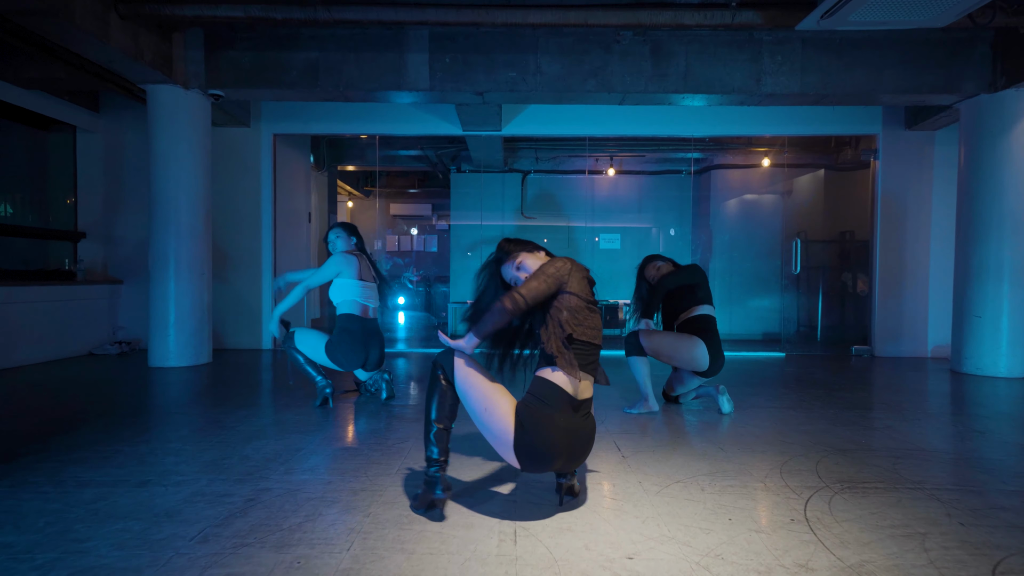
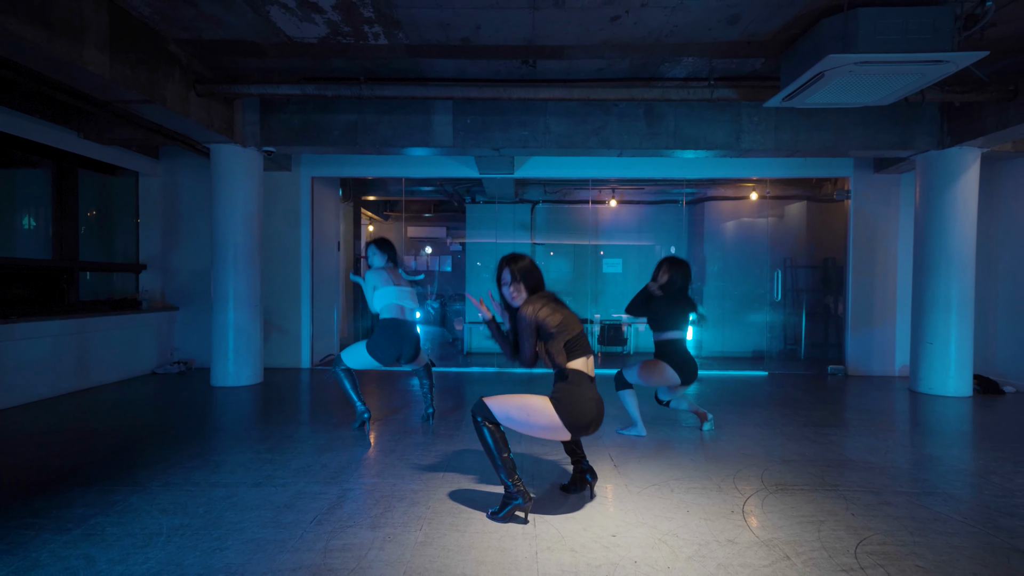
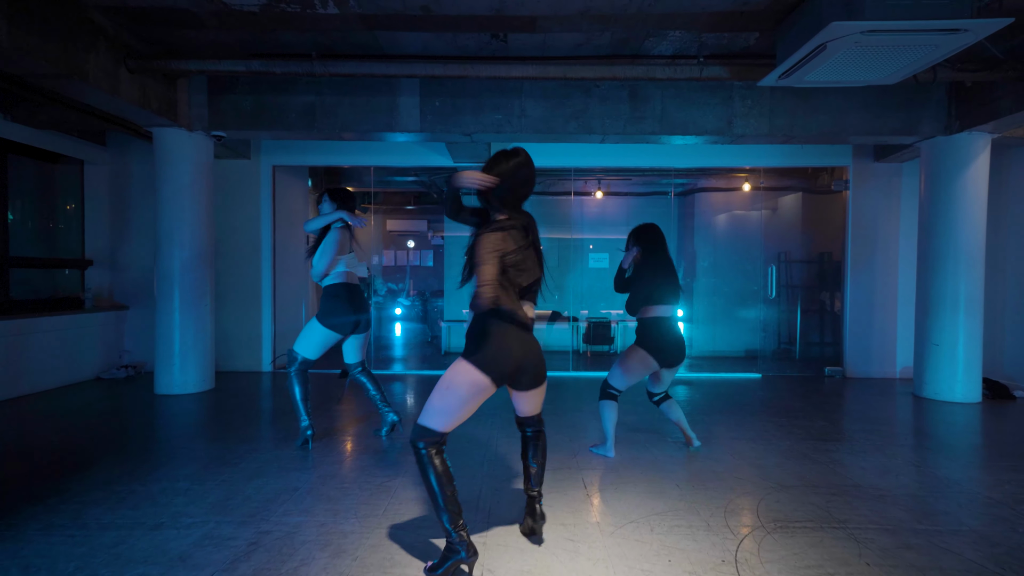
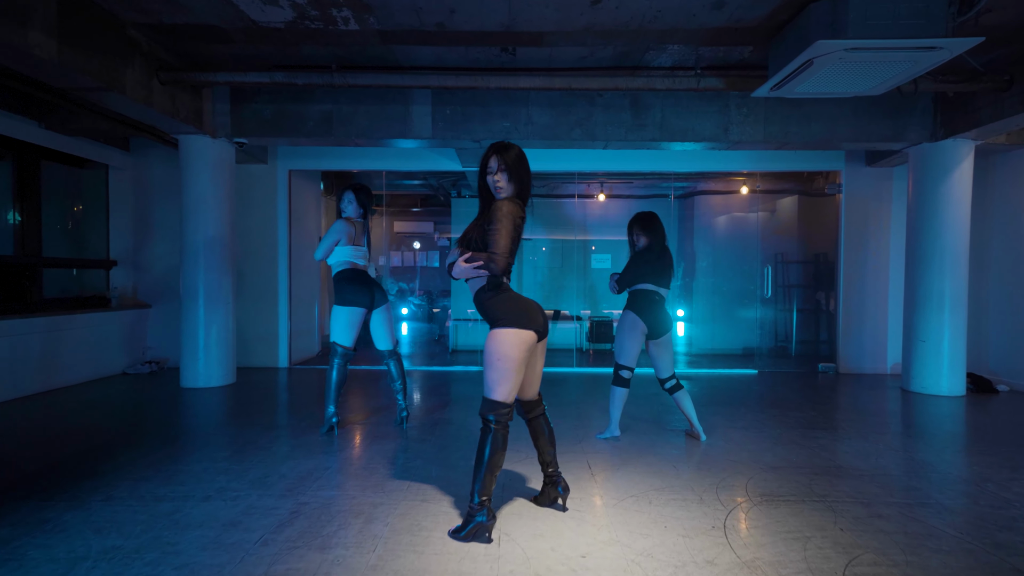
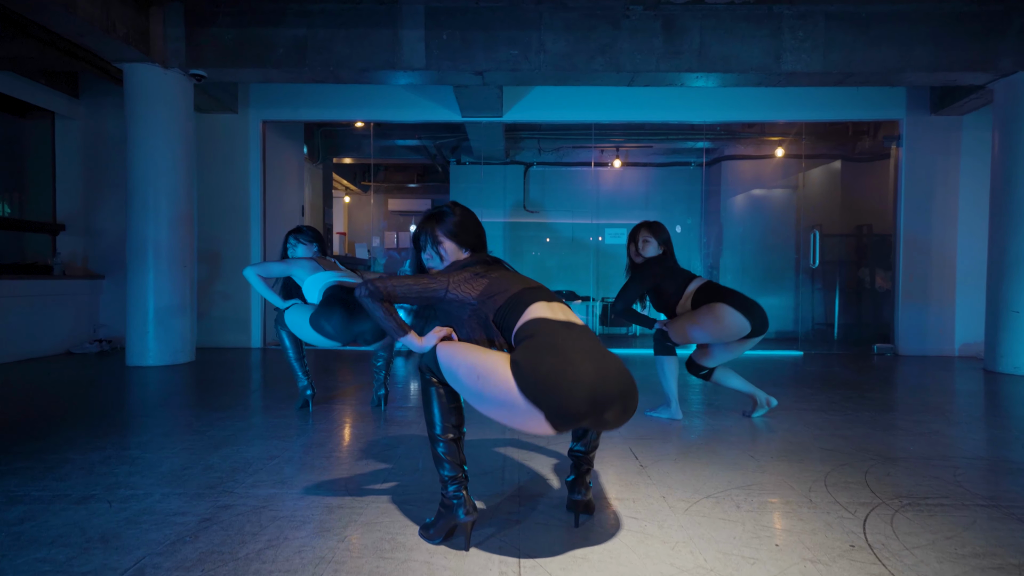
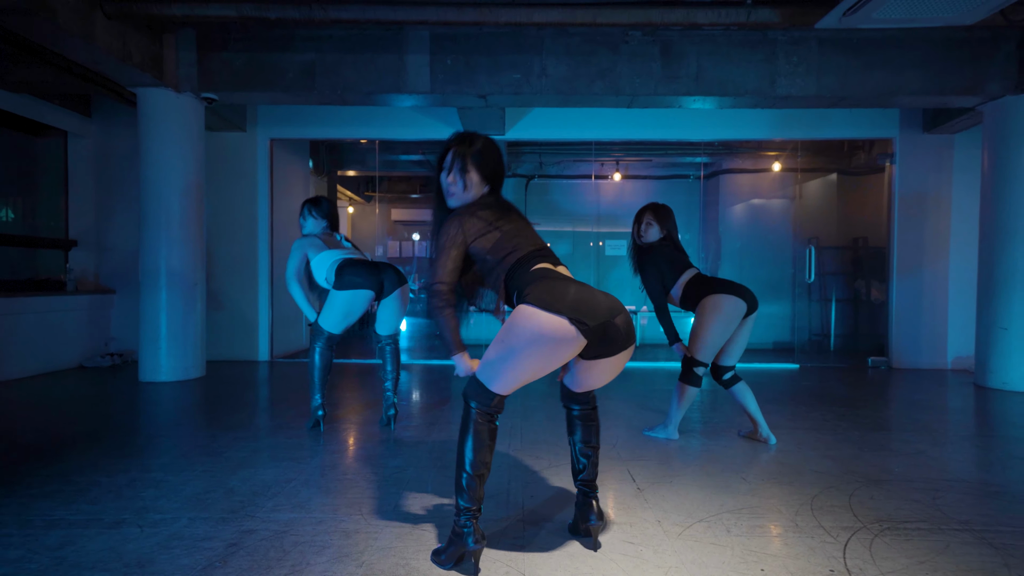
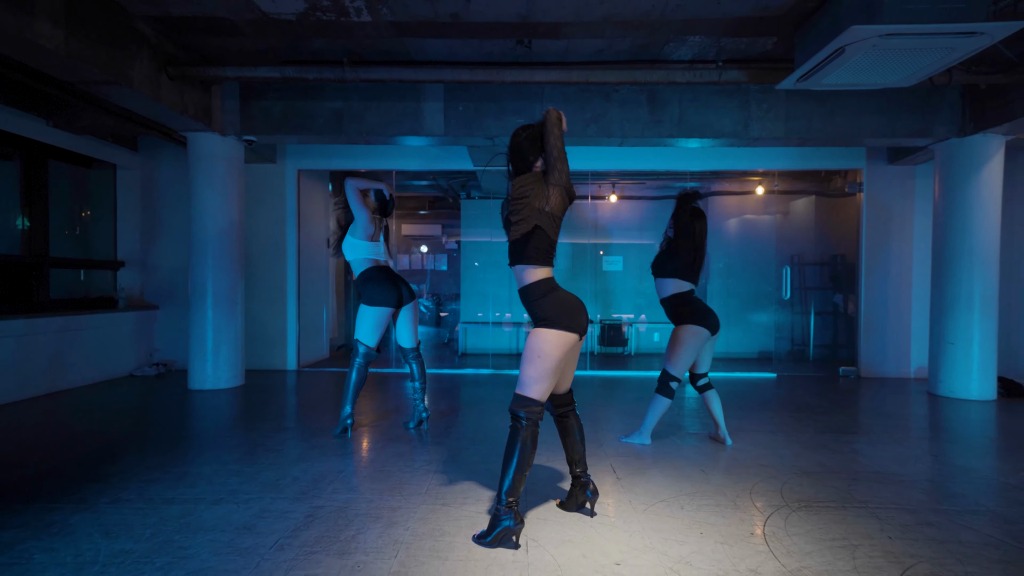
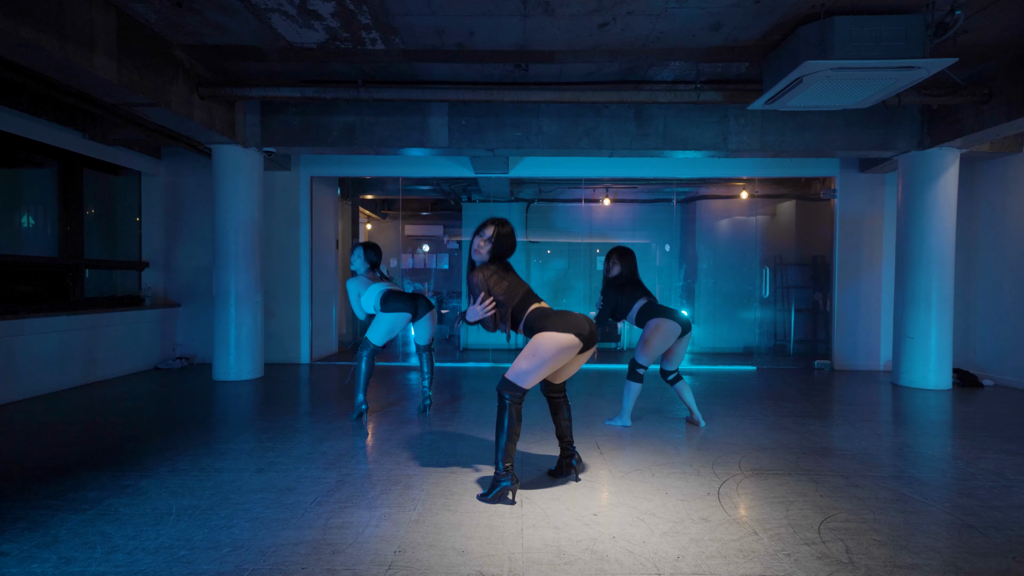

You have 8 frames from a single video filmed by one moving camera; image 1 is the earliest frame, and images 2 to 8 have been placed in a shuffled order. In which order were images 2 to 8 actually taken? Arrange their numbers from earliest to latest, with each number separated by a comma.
5, 6, 7, 2, 8, 4, 3
